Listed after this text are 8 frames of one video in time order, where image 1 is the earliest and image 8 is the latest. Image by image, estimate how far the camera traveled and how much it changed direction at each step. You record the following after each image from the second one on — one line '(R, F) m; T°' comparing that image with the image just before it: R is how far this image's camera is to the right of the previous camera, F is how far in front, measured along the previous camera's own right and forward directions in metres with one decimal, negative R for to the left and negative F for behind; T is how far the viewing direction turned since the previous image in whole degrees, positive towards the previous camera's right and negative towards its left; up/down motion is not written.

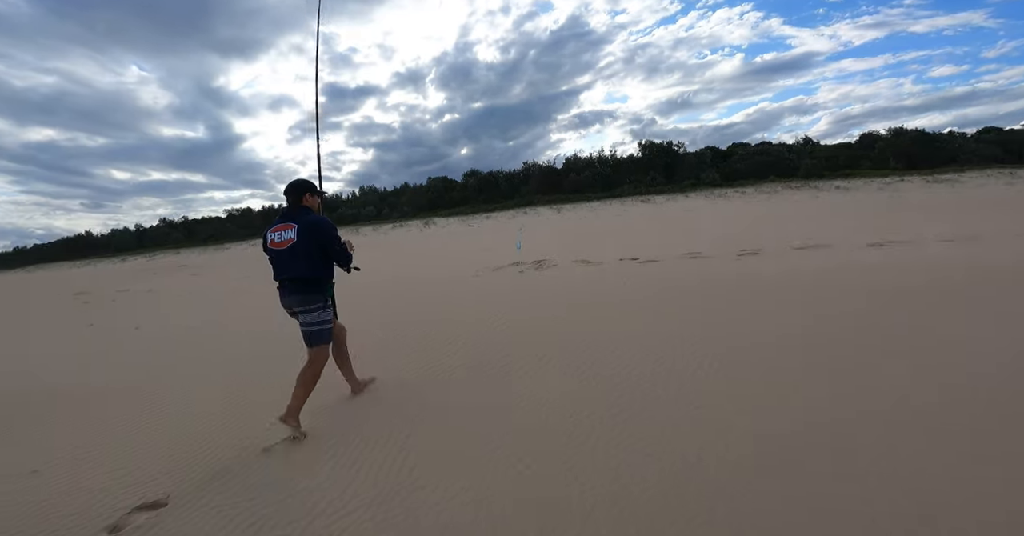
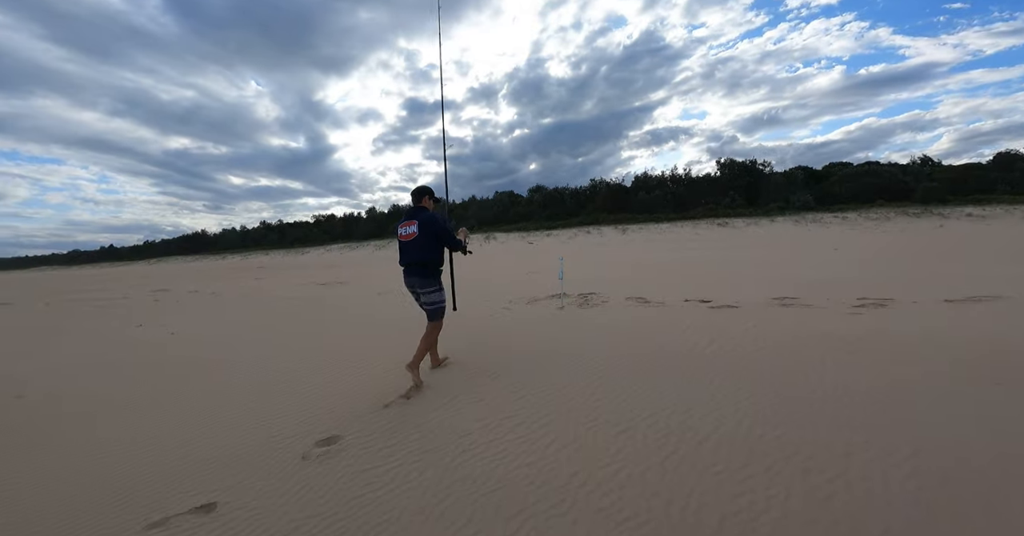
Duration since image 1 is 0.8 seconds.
(+0.3, +0.9) m; -9°
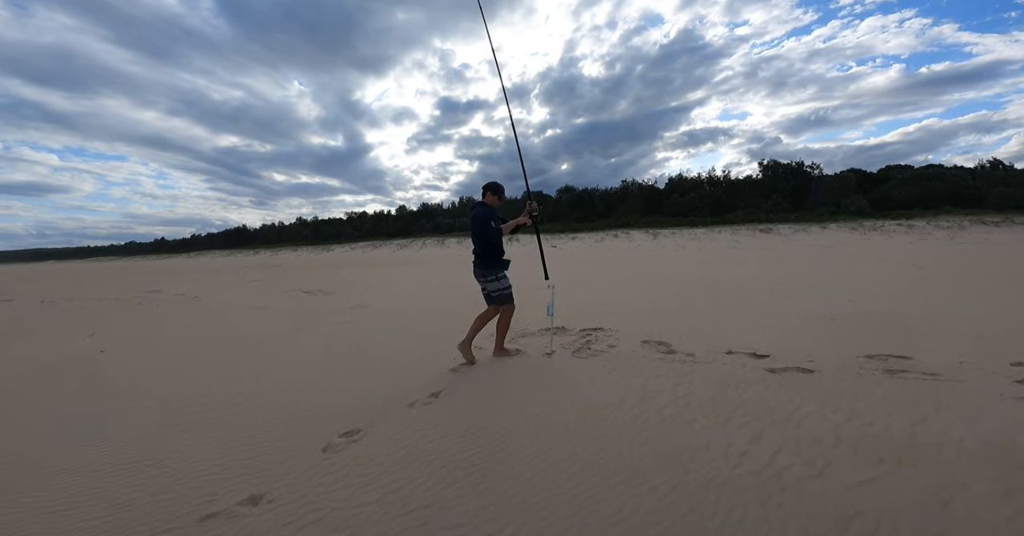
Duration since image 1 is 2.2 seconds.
(+0.5, +1.4) m; -4°
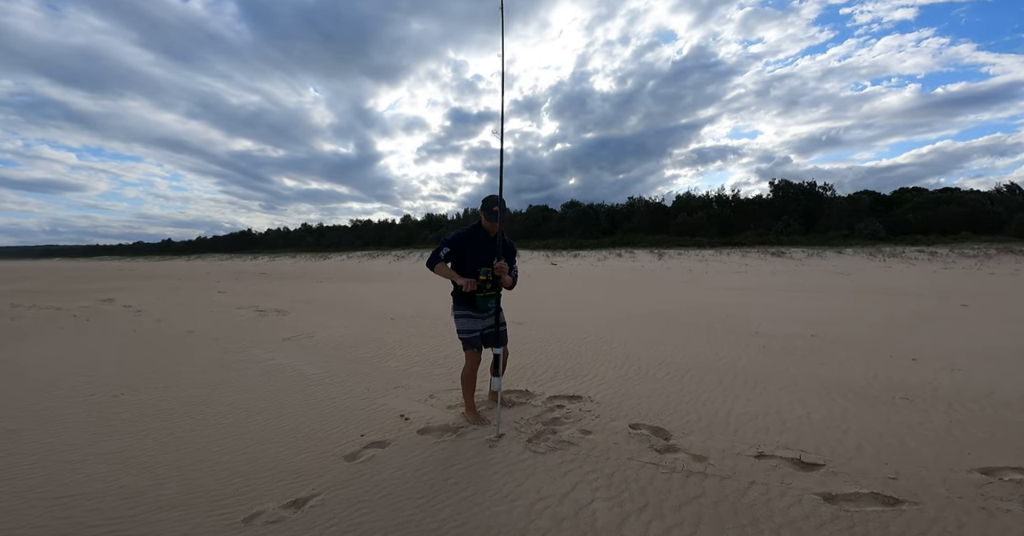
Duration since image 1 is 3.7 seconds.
(+0.4, +1.1) m; -1°
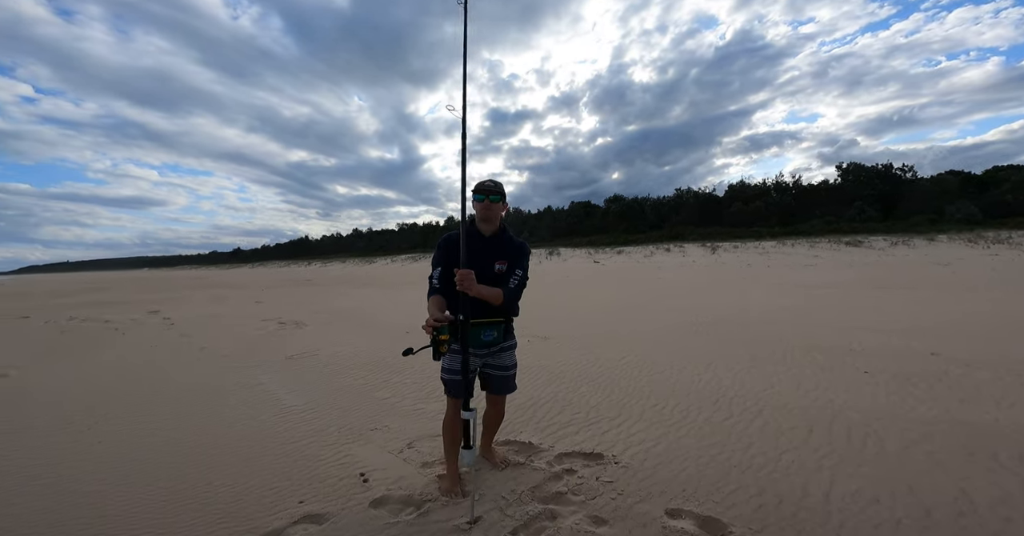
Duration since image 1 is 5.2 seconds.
(+0.3, +0.7) m; -6°
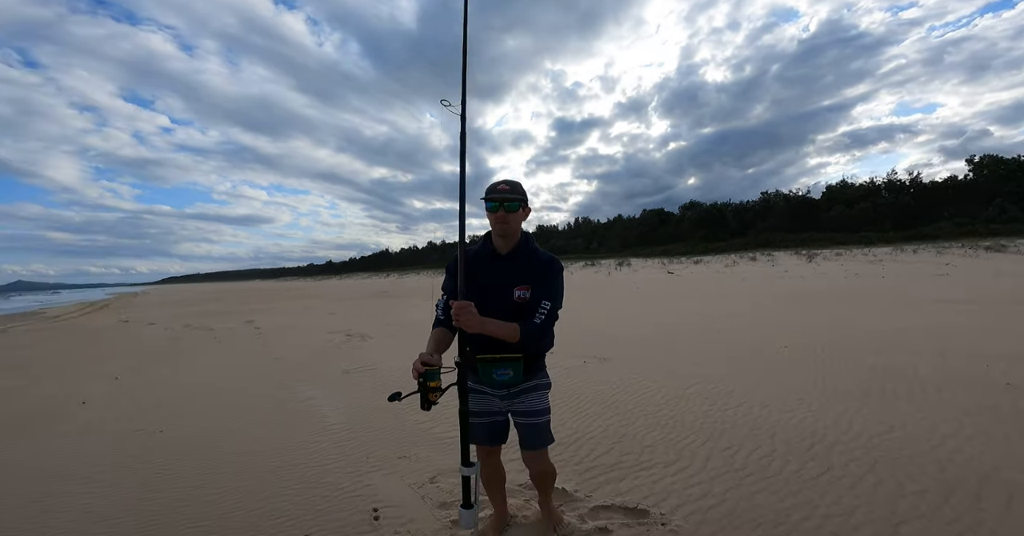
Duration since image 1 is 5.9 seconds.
(+0.2, +0.3) m; -10°
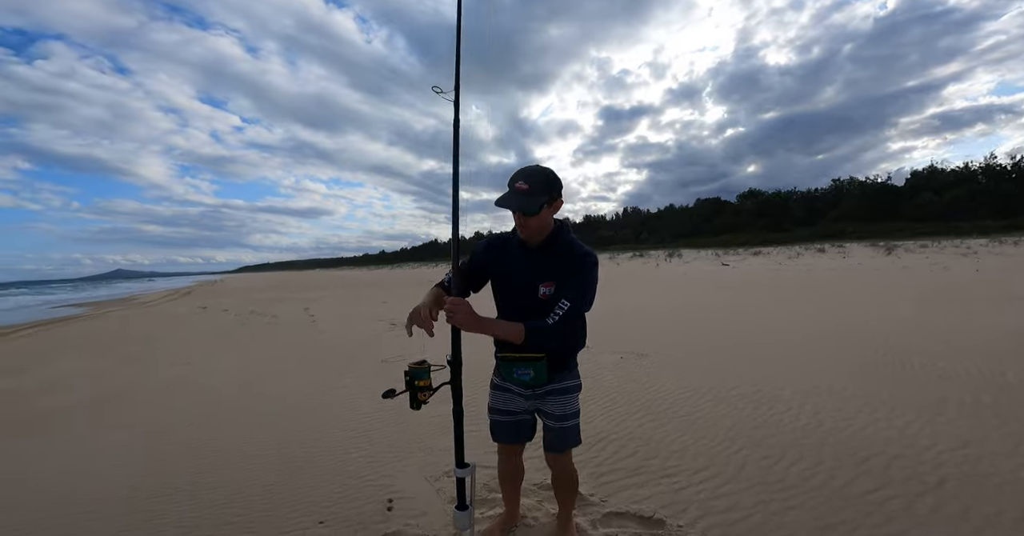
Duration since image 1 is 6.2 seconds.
(+0.2, +0.1) m; -6°
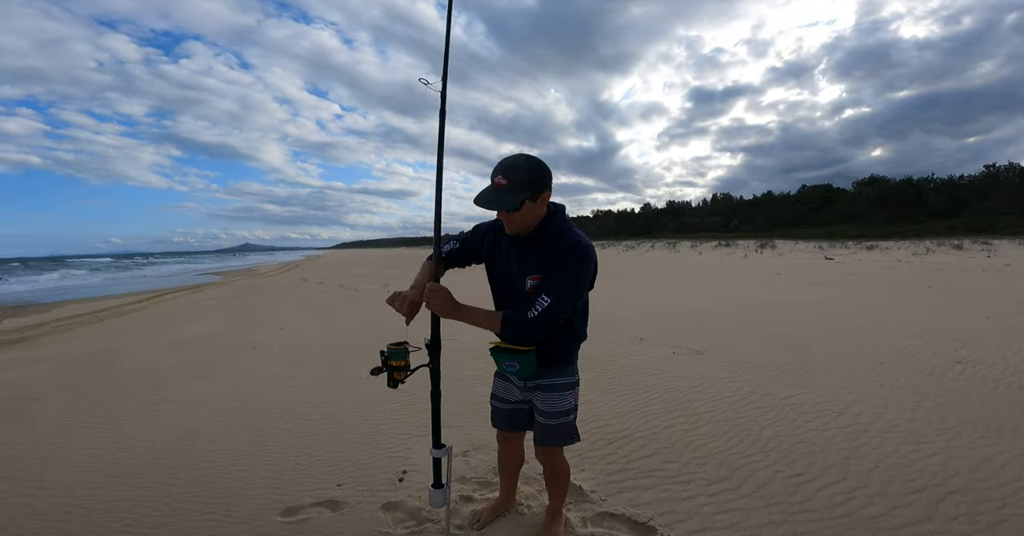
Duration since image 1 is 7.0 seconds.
(+0.3, 0.0) m; -10°
